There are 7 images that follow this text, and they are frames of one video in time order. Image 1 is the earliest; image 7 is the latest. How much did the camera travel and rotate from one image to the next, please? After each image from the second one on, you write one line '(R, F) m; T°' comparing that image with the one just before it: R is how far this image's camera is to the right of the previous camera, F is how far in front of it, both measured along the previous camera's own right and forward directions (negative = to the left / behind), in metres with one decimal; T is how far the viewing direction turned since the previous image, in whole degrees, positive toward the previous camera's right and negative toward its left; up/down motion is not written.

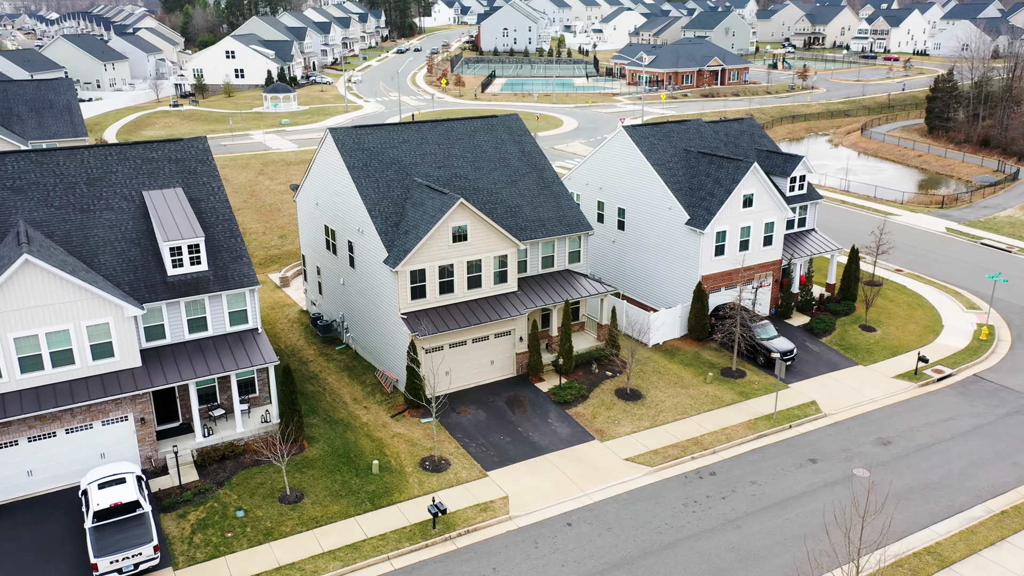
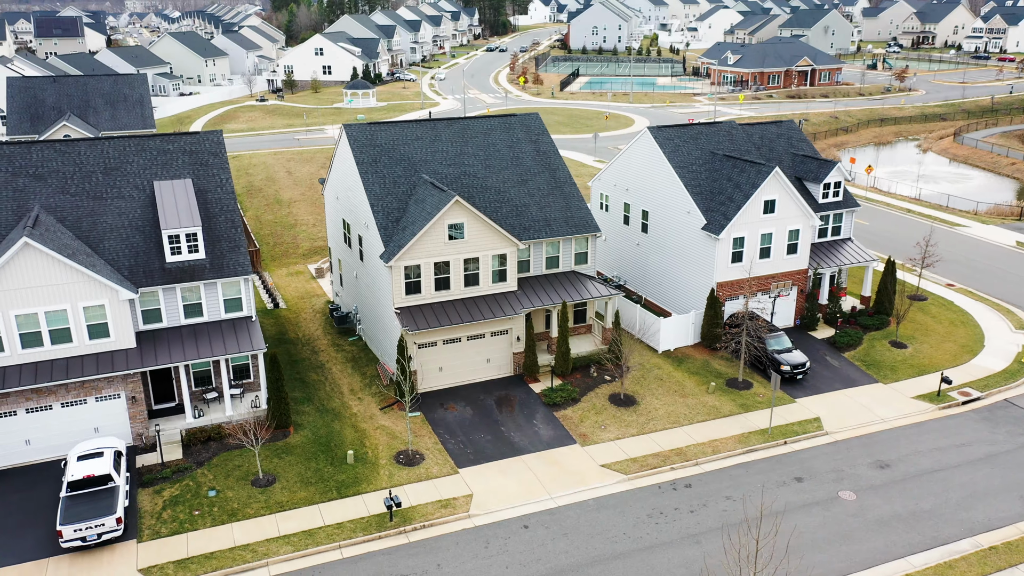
(+3.7, +0.3) m; -7°
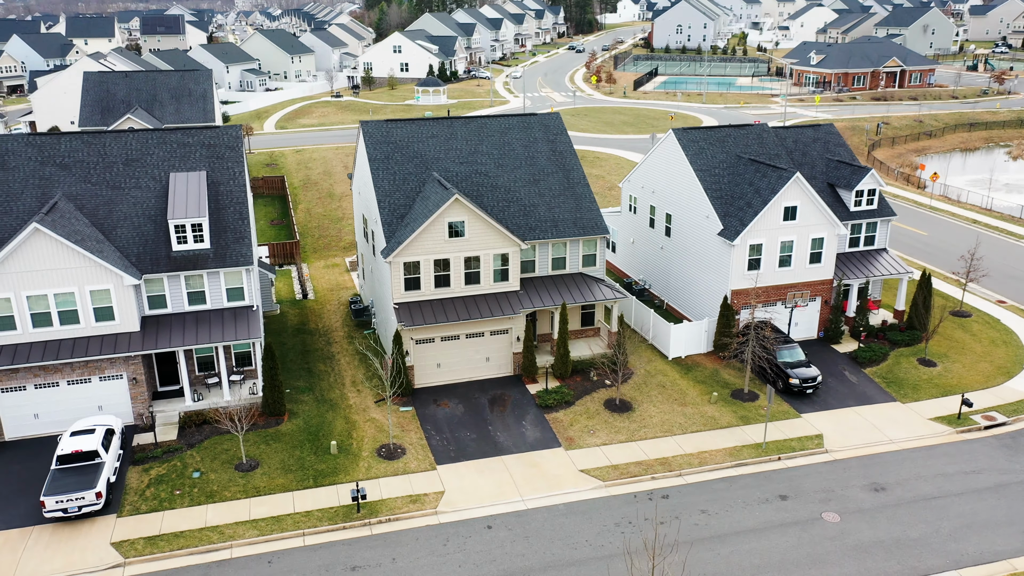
(+3.3, +0.2) m; -6°
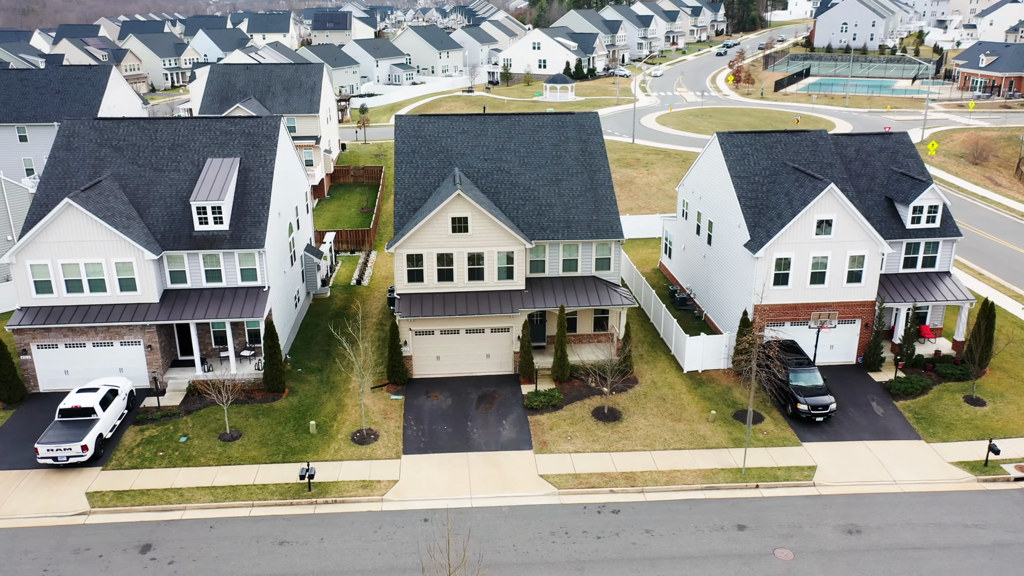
(+5.8, +0.7) m; -11°
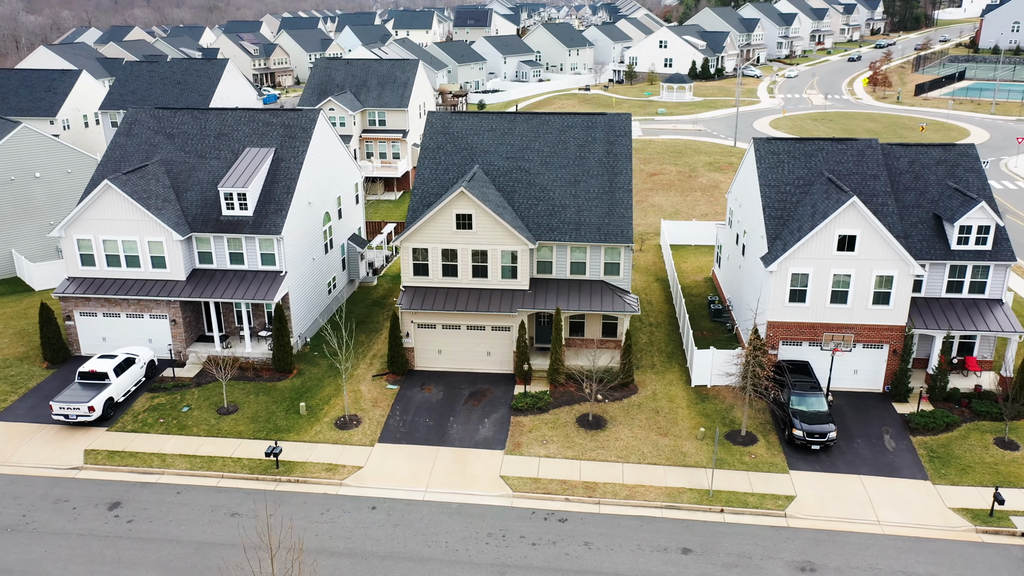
(+5.3, +0.5) m; -10°
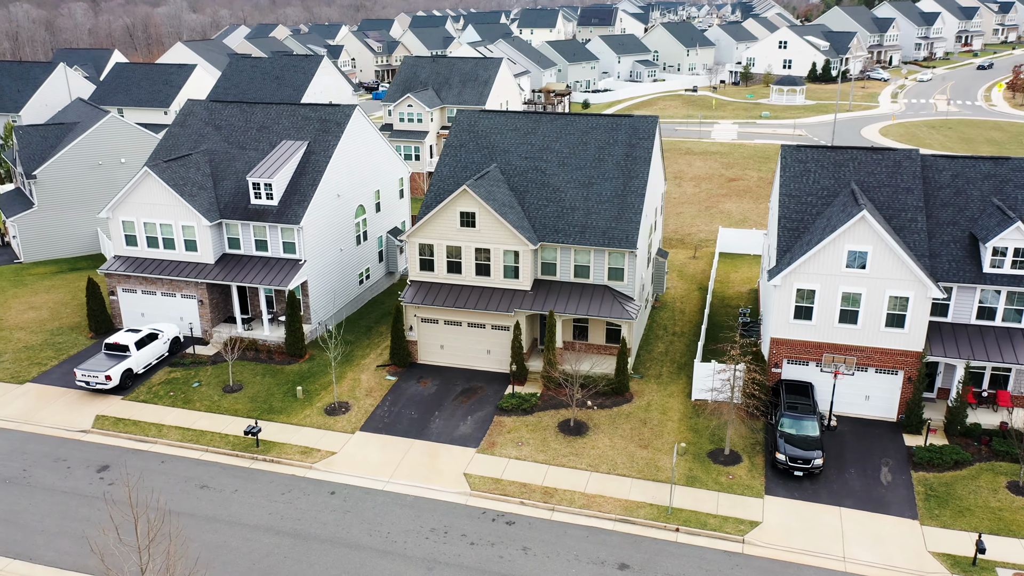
(+4.8, +0.4) m; -9°
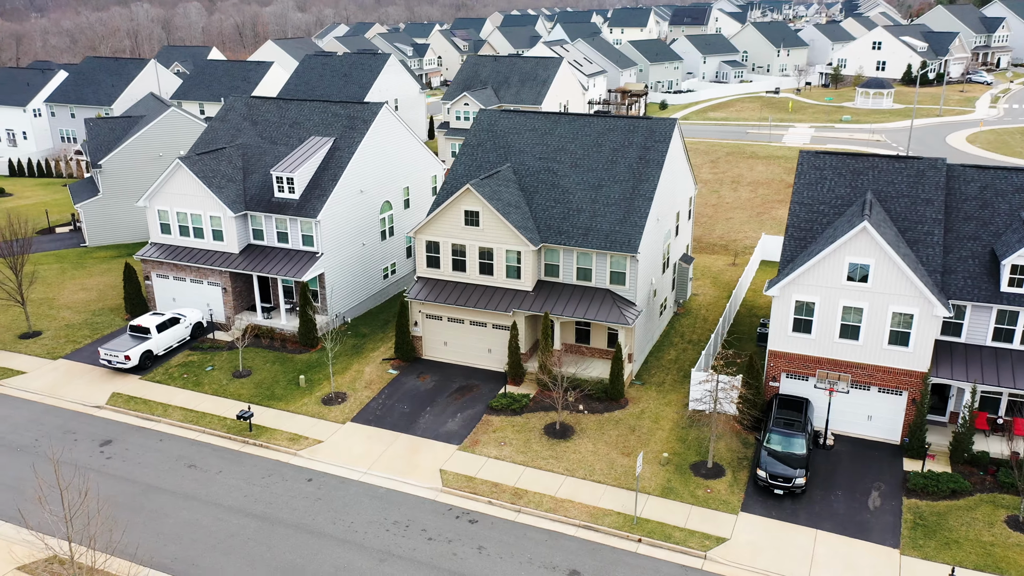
(+3.5, +0.2) m; -6°
